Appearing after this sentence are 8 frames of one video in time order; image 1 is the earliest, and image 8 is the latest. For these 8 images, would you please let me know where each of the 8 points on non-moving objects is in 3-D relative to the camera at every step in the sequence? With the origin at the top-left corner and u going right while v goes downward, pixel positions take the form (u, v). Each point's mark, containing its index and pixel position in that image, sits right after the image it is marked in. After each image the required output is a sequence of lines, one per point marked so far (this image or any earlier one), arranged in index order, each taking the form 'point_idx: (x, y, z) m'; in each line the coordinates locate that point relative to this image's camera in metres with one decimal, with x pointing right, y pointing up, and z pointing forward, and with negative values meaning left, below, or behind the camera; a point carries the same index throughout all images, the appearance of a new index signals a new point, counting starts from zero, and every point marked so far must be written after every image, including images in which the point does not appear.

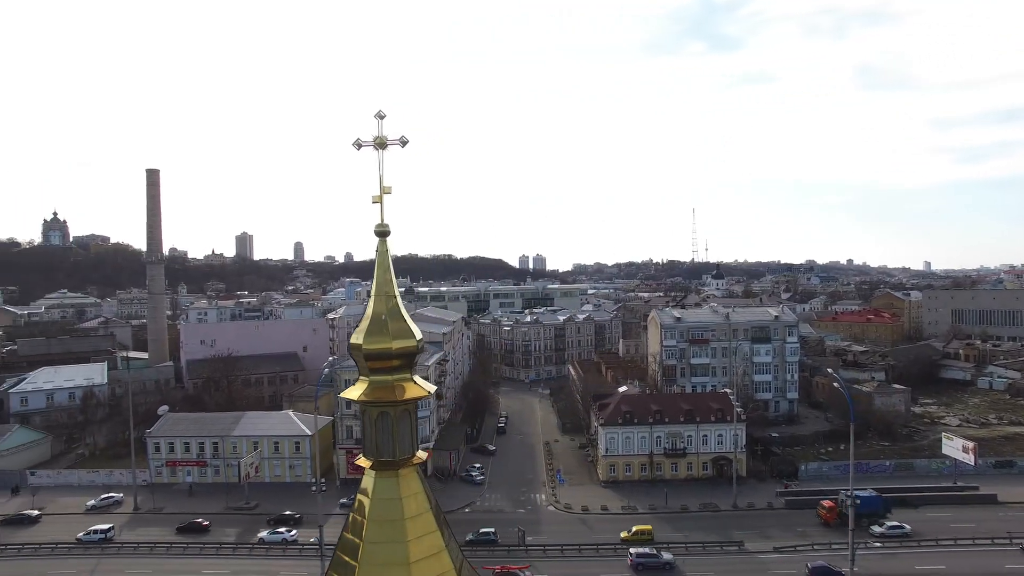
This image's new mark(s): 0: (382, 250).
0: (-0.9, +0.2, +4.5) m
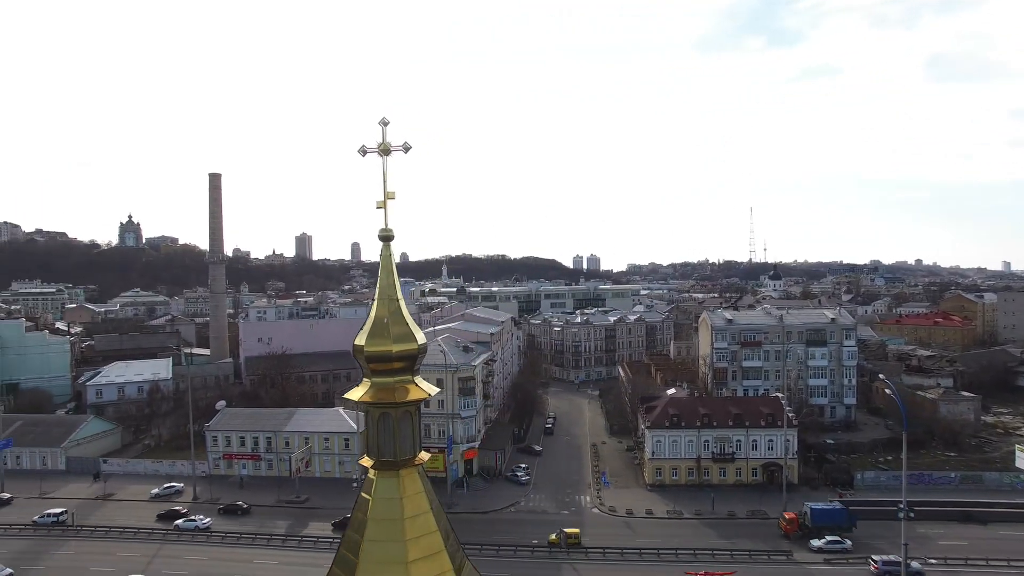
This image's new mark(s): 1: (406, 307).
0: (-0.9, +0.2, +4.7) m
1: (-0.7, -0.1, +4.7) m
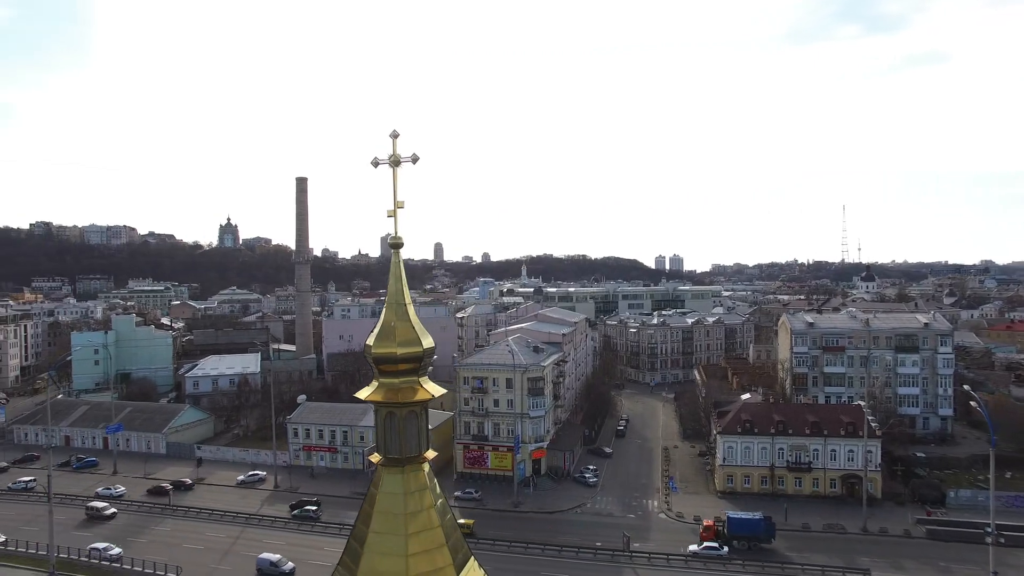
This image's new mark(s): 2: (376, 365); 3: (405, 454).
0: (-0.8, +0.2, +4.9) m
1: (-0.7, -0.2, +4.9) m
2: (-1.0, -0.5, +4.8) m
3: (-0.8, -1.2, +4.8) m
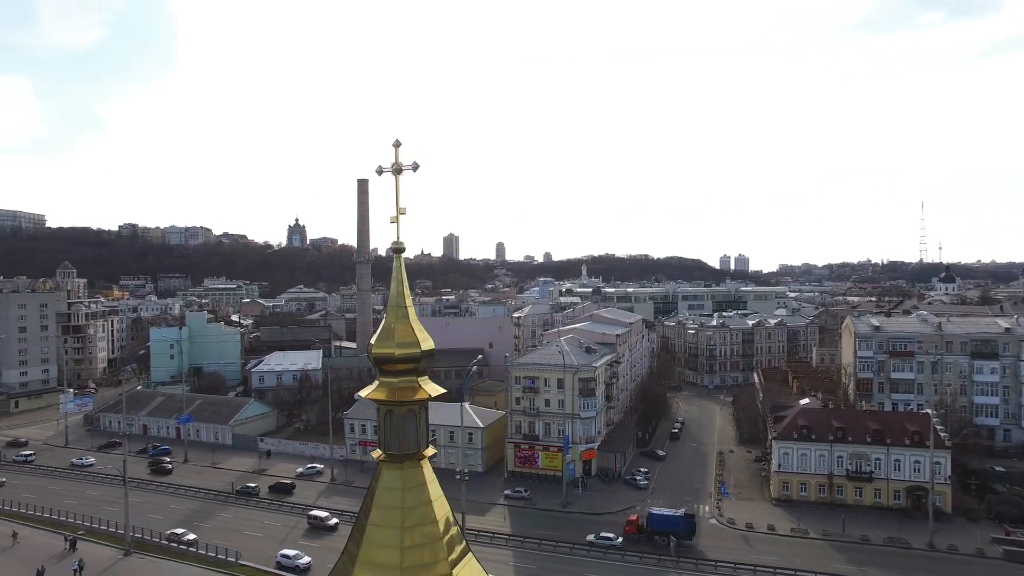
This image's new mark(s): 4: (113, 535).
0: (-0.9, +0.2, +5.1) m
1: (-0.7, -0.2, +5.1) m
2: (-1.0, -0.6, +5.0) m
3: (-0.8, -1.2, +5.0) m
4: (-11.5, -7.1, +19.6) m
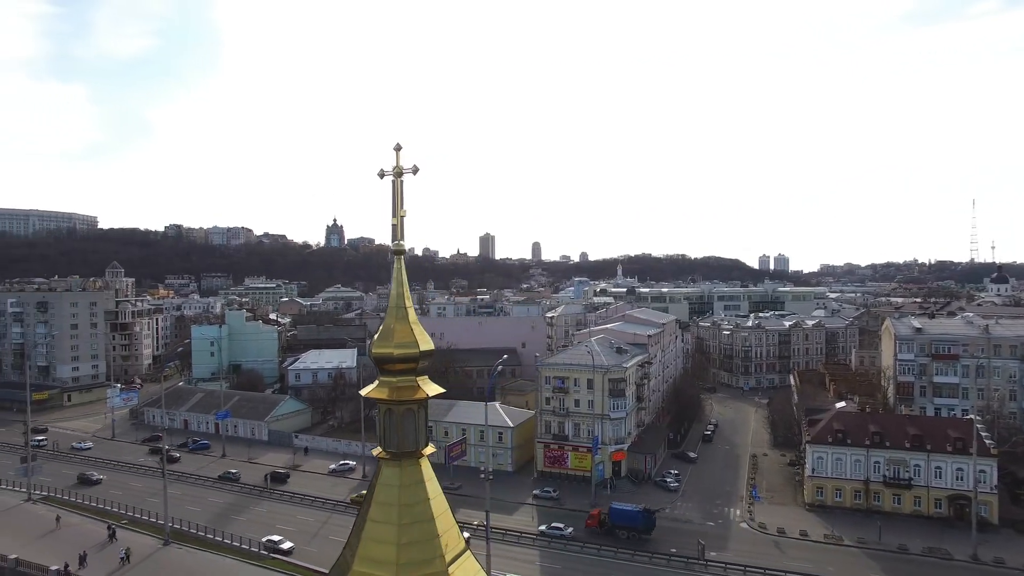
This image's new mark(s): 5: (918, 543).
0: (-0.9, +0.1, +5.2) m
1: (-0.7, -0.2, +5.2) m
2: (-1.0, -0.6, +5.1) m
3: (-0.8, -1.2, +5.1) m
4: (-10.8, -7.1, +20.2) m
5: (+11.7, -7.3, +19.5) m
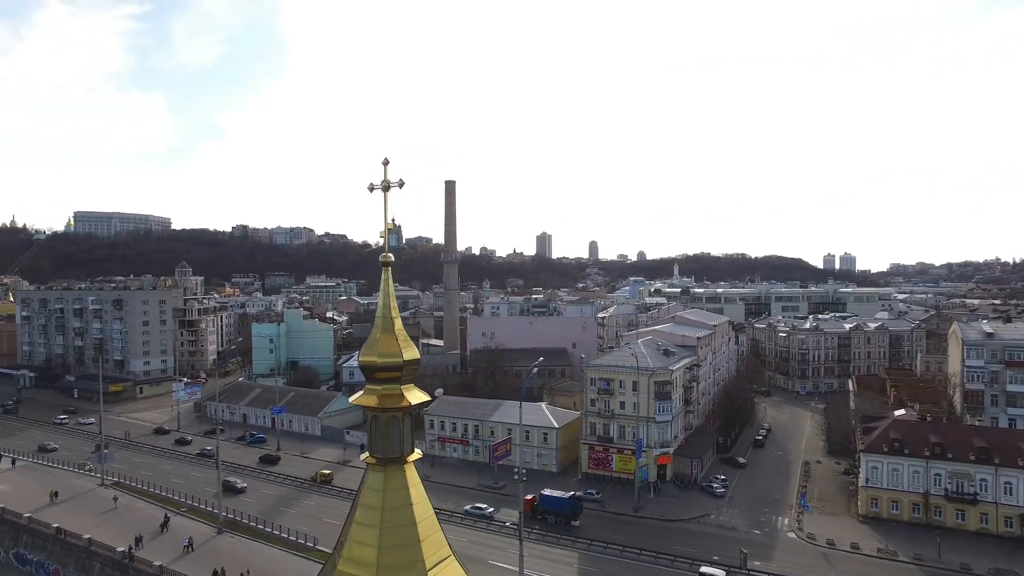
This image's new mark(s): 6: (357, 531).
0: (-1.0, +0.1, +5.3) m
1: (-0.9, -0.3, +5.3) m
2: (-1.1, -0.7, +5.3) m
3: (-1.0, -1.3, +5.2) m
4: (-9.5, -7.1, +21.2) m
5: (+12.8, -7.4, +18.5) m
6: (-1.2, -1.8, +5.1) m
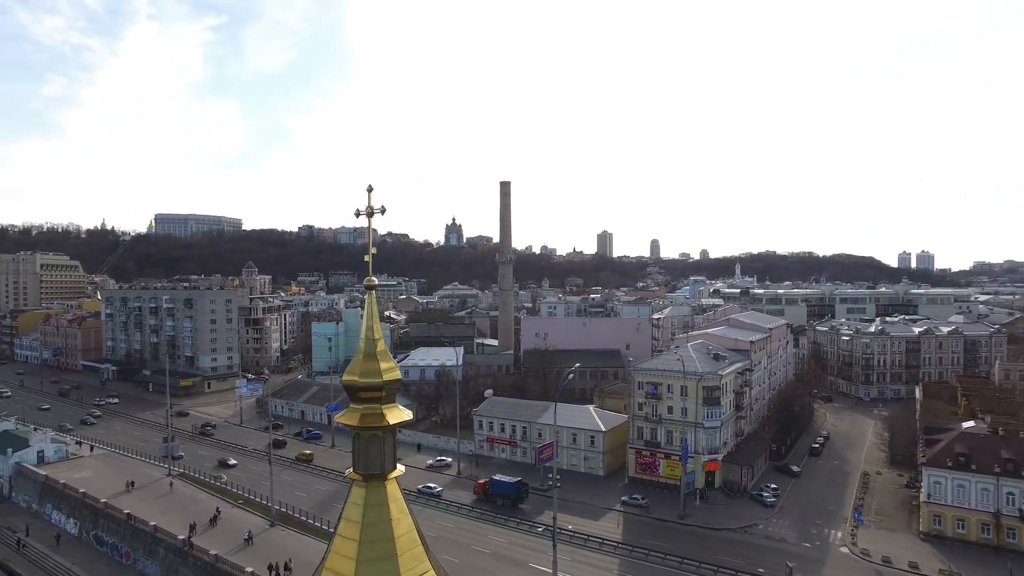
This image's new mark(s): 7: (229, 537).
0: (-1.2, -0.1, +5.5) m
1: (-1.1, -0.5, +5.5) m
2: (-1.3, -0.8, +5.5) m
3: (-1.1, -1.5, +5.4) m
4: (-8.2, -7.2, +22.2) m
5: (+13.8, -7.6, +17.4) m
6: (-1.4, -2.0, +5.3) m
7: (-8.3, -7.3, +19.7) m
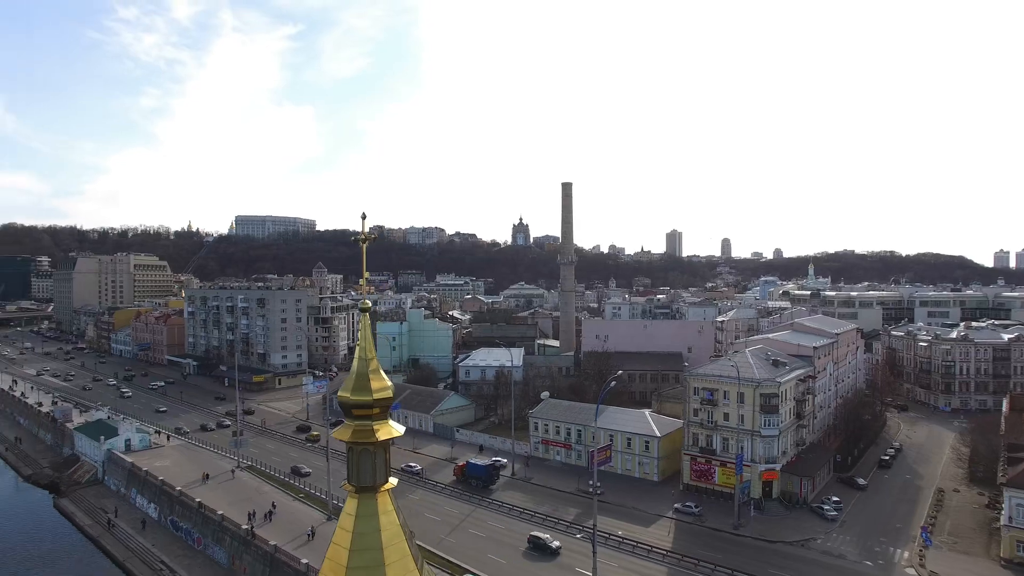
0: (-1.3, -0.3, +5.8) m
1: (-1.2, -0.7, +5.8) m
2: (-1.4, -1.0, +5.8) m
3: (-1.3, -1.7, +5.7) m
4: (-6.5, -7.3, +23.1) m
5: (+14.8, -7.8, +16.1) m
6: (-1.5, -2.2, +5.6) m
7: (-6.9, -7.4, +20.7) m
